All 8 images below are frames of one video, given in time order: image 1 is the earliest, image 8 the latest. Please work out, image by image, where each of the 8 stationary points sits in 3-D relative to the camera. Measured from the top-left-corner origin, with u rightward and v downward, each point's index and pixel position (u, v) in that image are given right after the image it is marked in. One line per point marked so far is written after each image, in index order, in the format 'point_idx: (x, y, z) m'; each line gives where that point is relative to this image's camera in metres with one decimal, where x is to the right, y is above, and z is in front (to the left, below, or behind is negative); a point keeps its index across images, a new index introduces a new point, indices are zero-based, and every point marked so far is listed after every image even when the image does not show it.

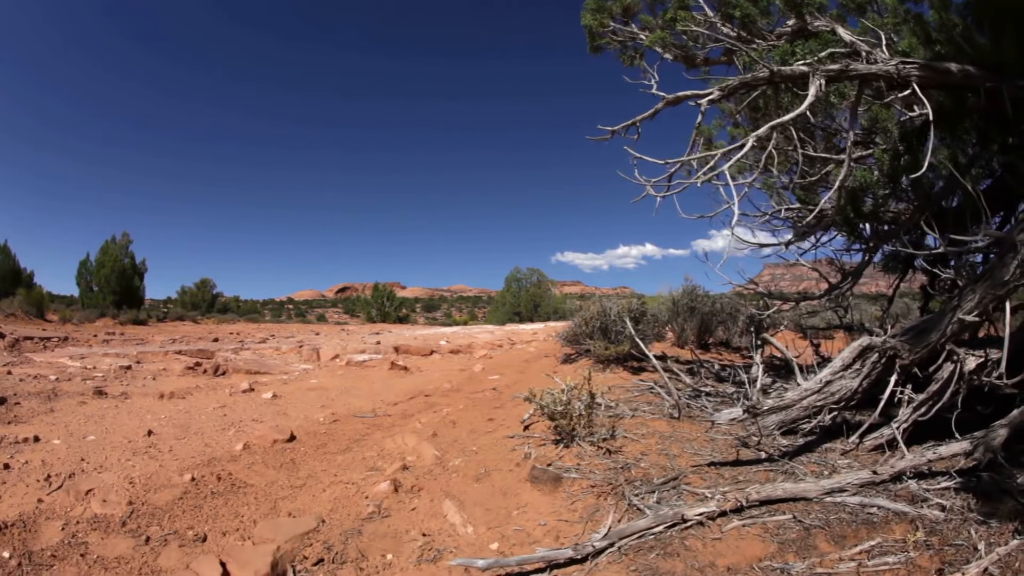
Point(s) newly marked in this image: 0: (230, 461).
0: (-2.2, -1.3, +4.5) m
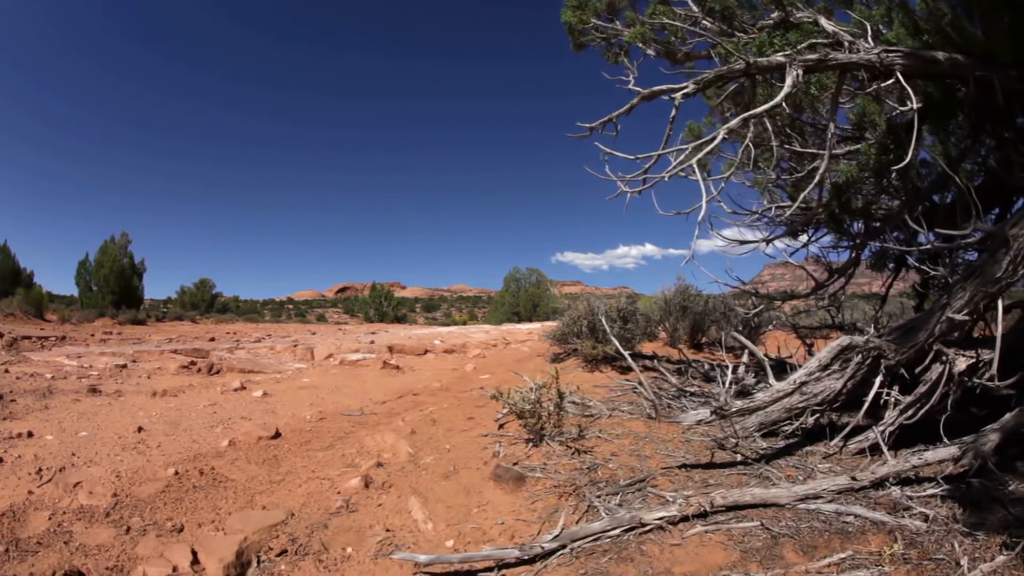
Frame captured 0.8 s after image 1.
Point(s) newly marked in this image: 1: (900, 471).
0: (-2.4, -1.3, +4.6) m
1: (+2.2, -1.1, +3.1) m
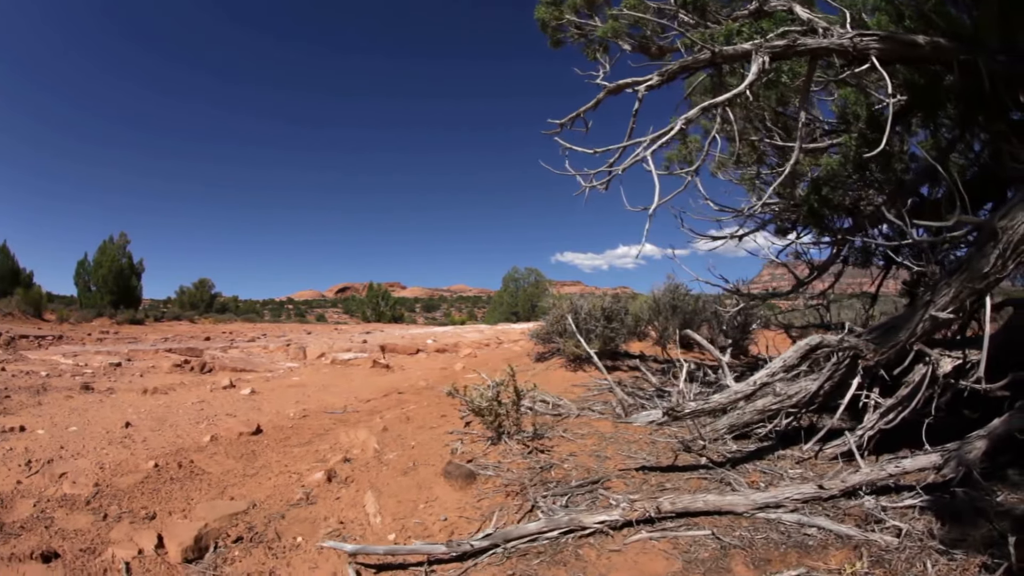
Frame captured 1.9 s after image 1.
0: (-2.6, -1.3, +4.7) m
1: (+2.0, -1.1, +3.0) m
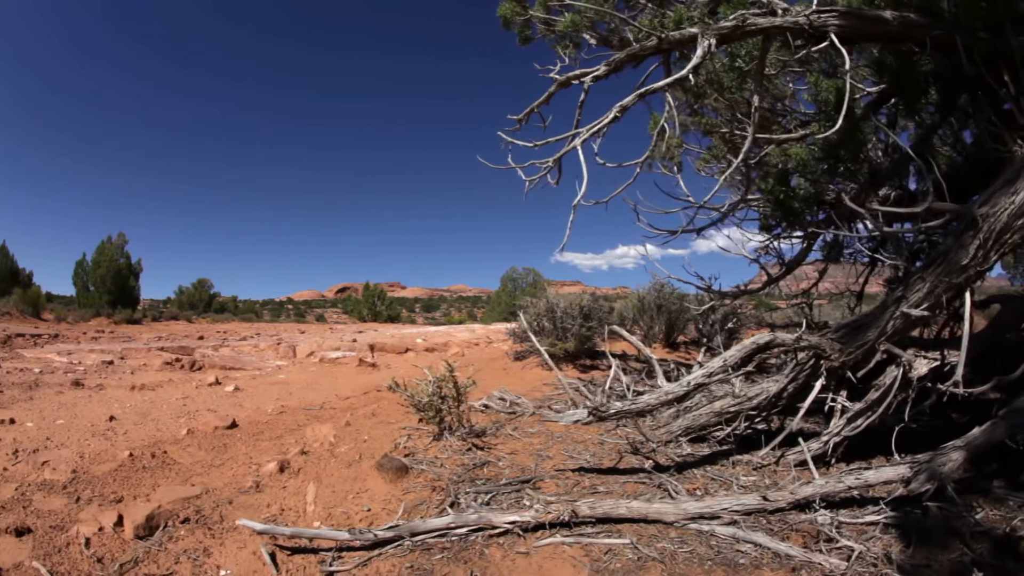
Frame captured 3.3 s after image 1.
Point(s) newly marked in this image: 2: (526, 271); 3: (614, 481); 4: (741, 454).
0: (-2.8, -1.3, +4.8) m
1: (+1.6, -1.0, +2.8) m
2: (+0.2, +0.3, +9.3) m
3: (+0.5, -1.0, +3.1) m
4: (+1.4, -1.0, +3.5) m
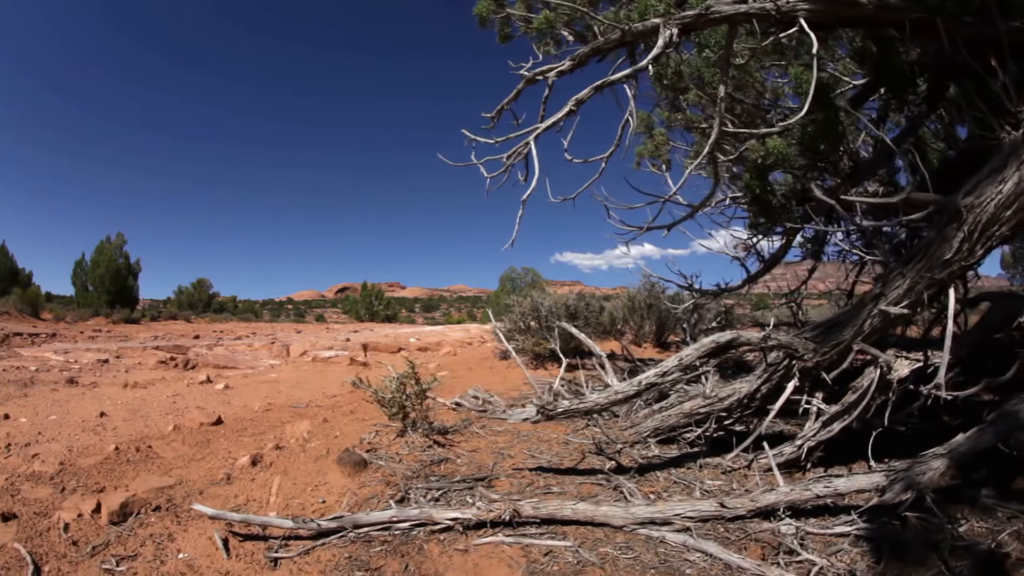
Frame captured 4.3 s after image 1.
0: (-3.0, -1.3, +4.8) m
1: (+1.3, -1.0, +2.7) m
2: (+0.2, +0.3, +9.2) m
3: (+0.3, -1.0, +3.0) m
4: (+1.2, -1.0, +3.4) m
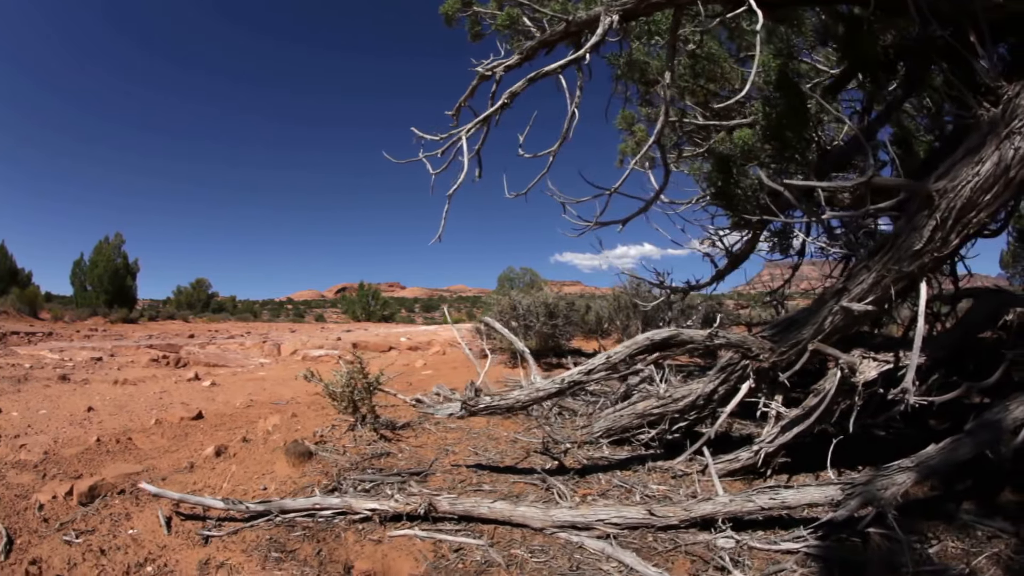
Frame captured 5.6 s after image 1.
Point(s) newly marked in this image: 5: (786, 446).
0: (-3.2, -1.3, +4.9) m
1: (+1.0, -1.0, +2.6) m
2: (+0.2, +0.3, +9.1) m
3: (0.0, -1.0, +2.9) m
4: (+0.9, -1.0, +3.3) m
5: (+1.5, -0.9, +3.2) m
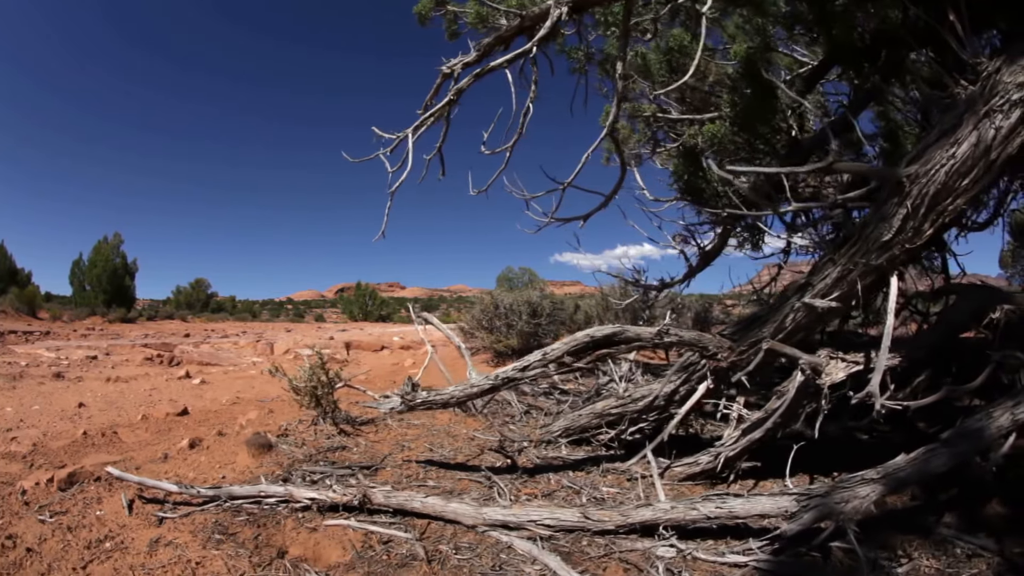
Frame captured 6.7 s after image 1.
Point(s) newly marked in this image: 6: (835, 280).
0: (-3.4, -1.3, +5.0) m
1: (+0.7, -1.0, +2.5) m
2: (+0.2, +0.3, +9.0) m
3: (-0.3, -1.0, +2.9) m
4: (+0.6, -1.0, +3.2) m
5: (+1.3, -0.8, +3.1) m
6: (+1.8, 0.0, +3.1) m
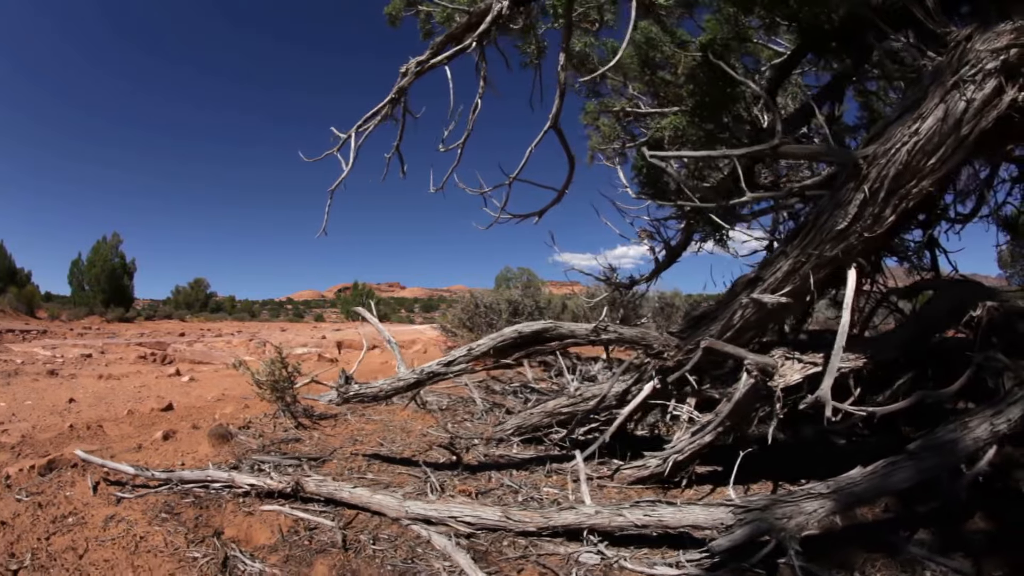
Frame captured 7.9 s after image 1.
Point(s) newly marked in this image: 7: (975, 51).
0: (-3.6, -1.2, +5.0) m
1: (+0.4, -0.9, +2.3) m
2: (+0.1, +0.3, +9.0) m
3: (-0.6, -0.9, +2.8) m
4: (+0.3, -0.9, +3.1) m
5: (+1.0, -0.8, +3.0) m
6: (+1.5, +0.1, +3.0) m
7: (+2.0, +1.0, +2.4) m
